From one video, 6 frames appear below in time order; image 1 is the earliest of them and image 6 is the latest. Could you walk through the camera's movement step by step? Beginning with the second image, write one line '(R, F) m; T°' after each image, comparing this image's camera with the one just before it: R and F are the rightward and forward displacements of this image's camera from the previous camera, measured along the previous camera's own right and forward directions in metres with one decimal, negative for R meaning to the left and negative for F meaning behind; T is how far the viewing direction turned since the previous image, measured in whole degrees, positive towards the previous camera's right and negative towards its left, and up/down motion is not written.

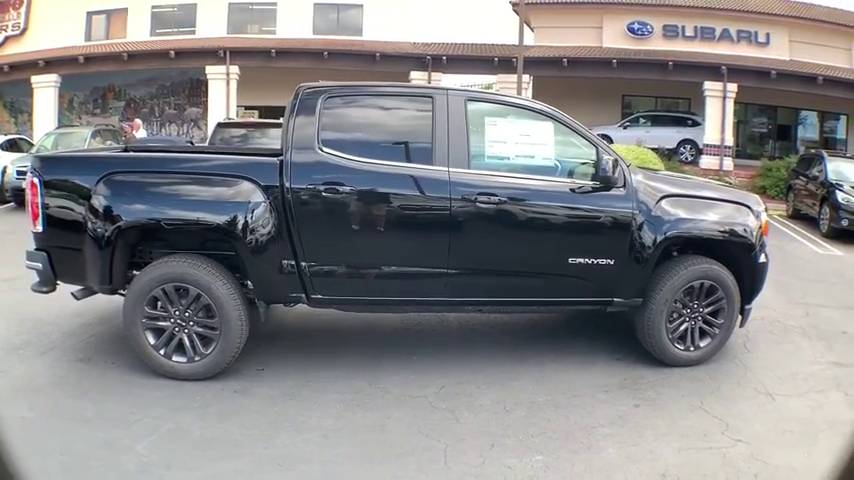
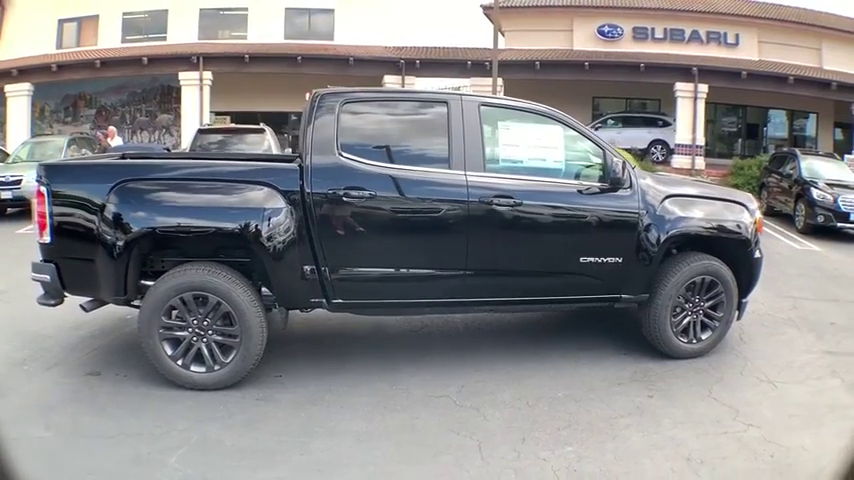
(-0.3, 0.0) m; +3°
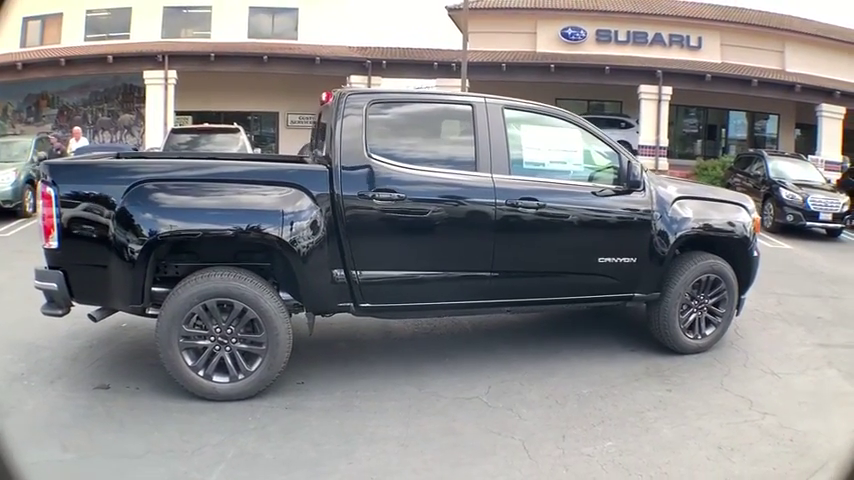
(-0.4, 0.0) m; +4°
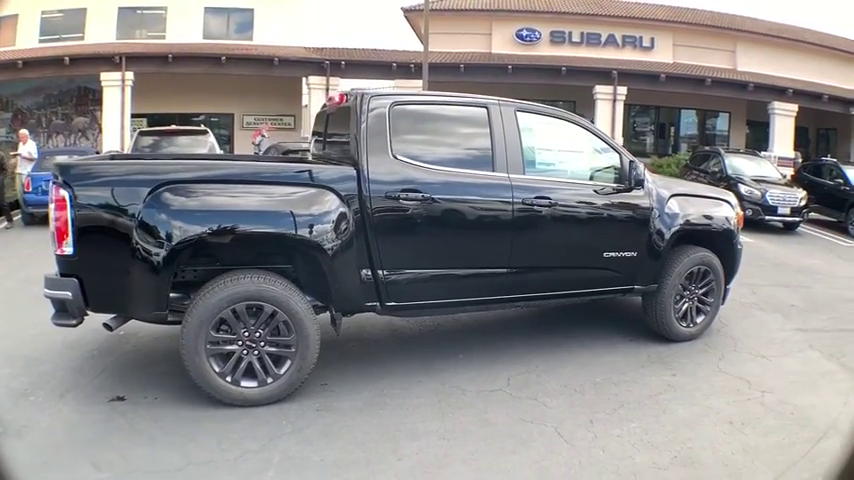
(-0.5, -0.1) m; +4°
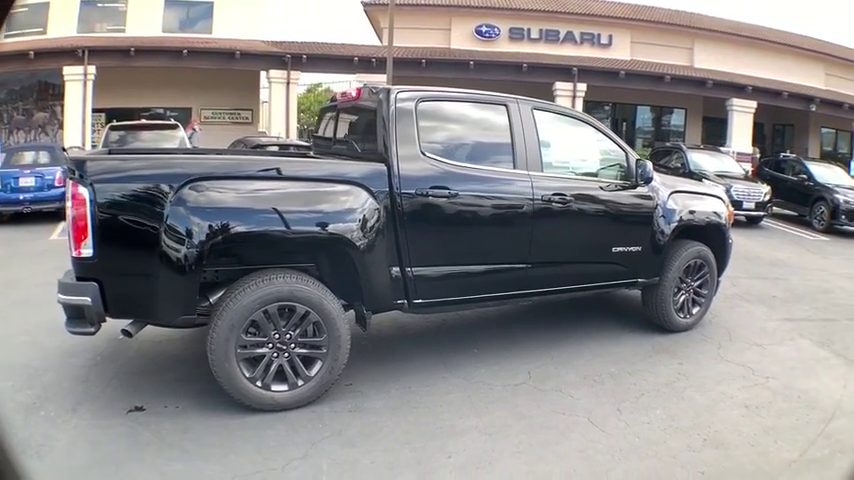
(-0.5, -0.1) m; +4°
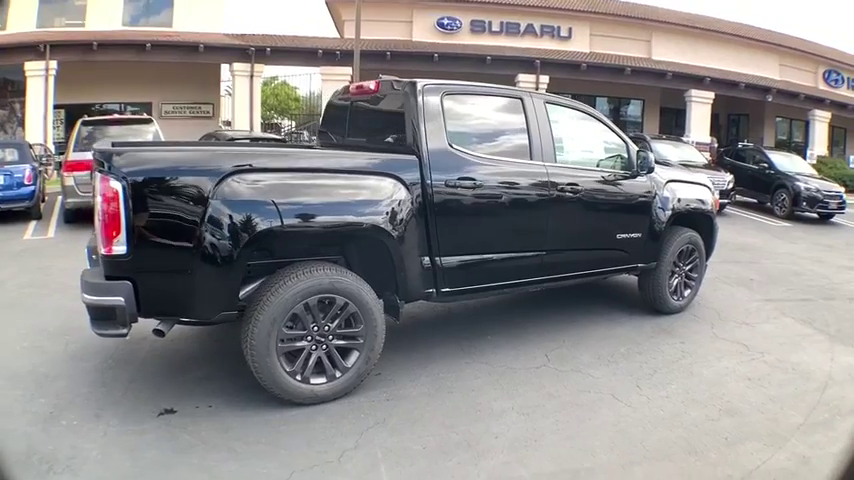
(-0.5, -0.2) m; +4°
